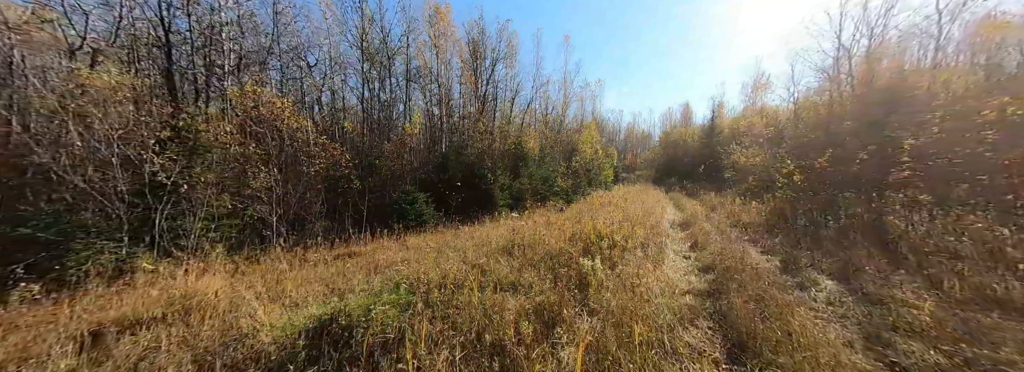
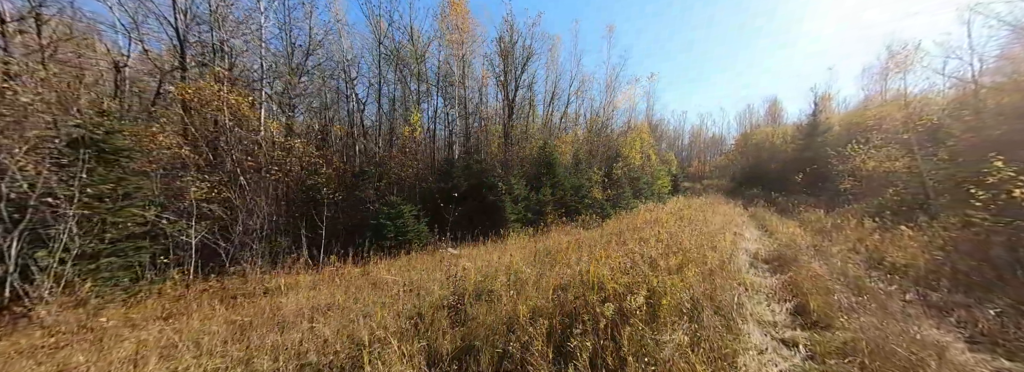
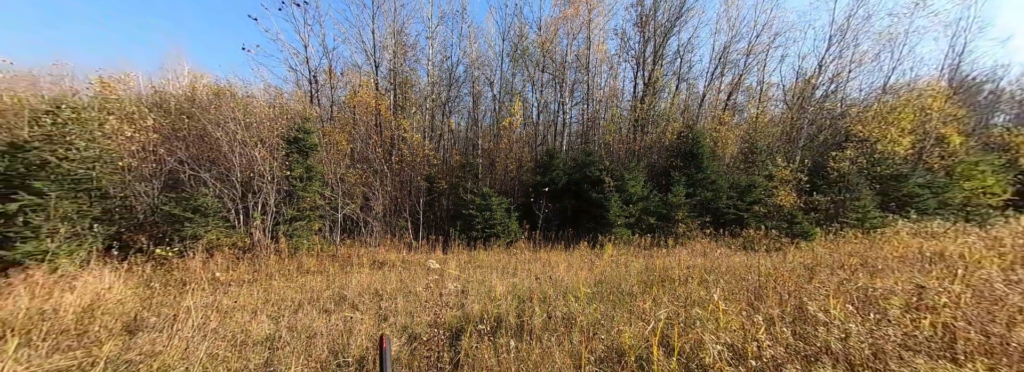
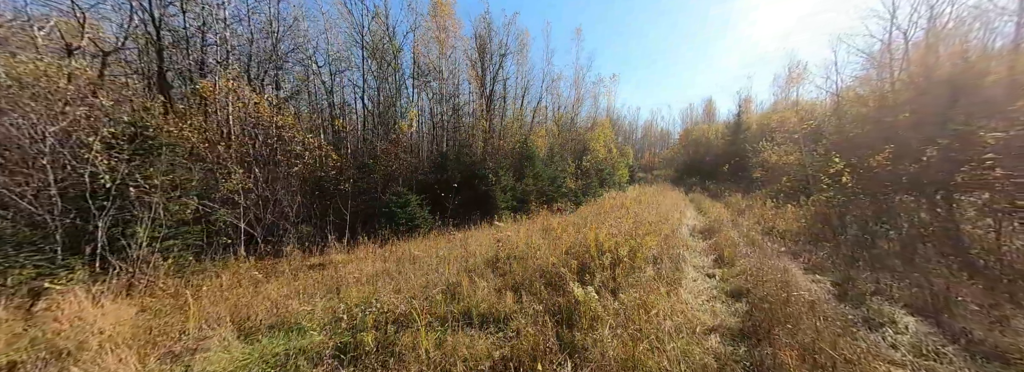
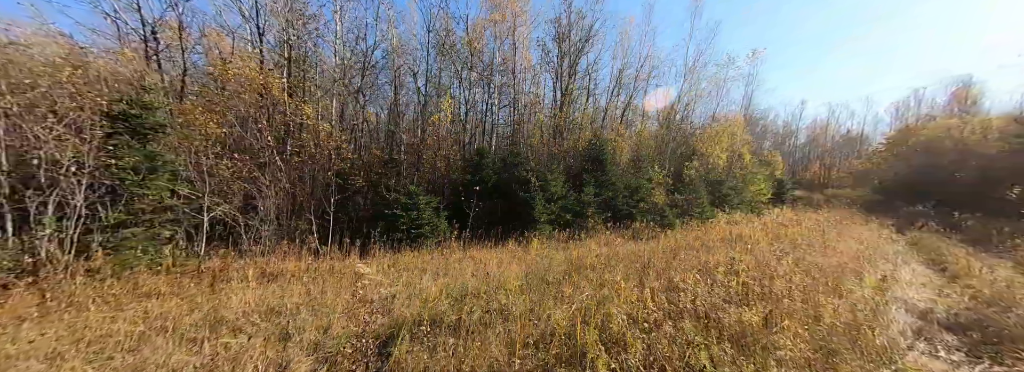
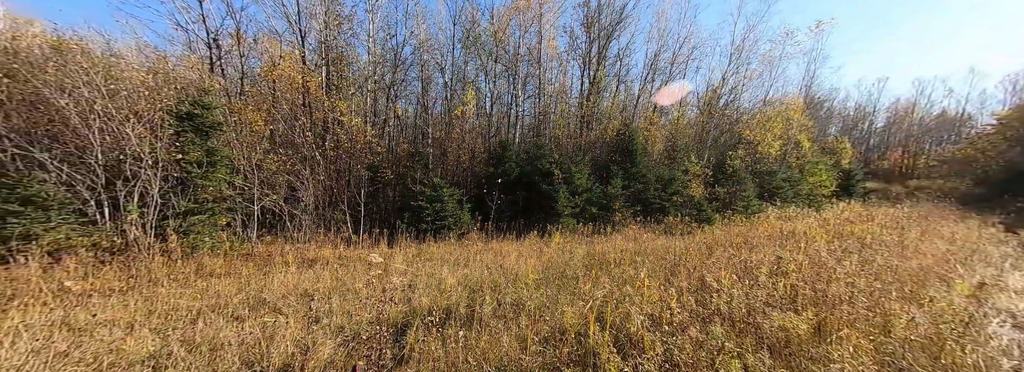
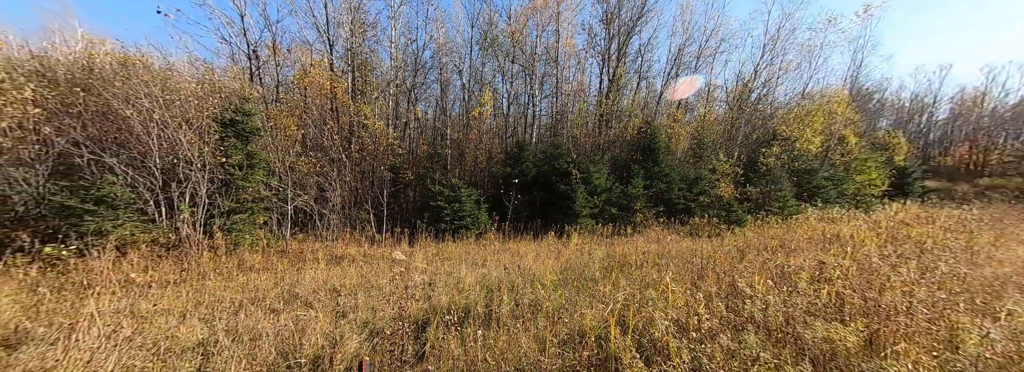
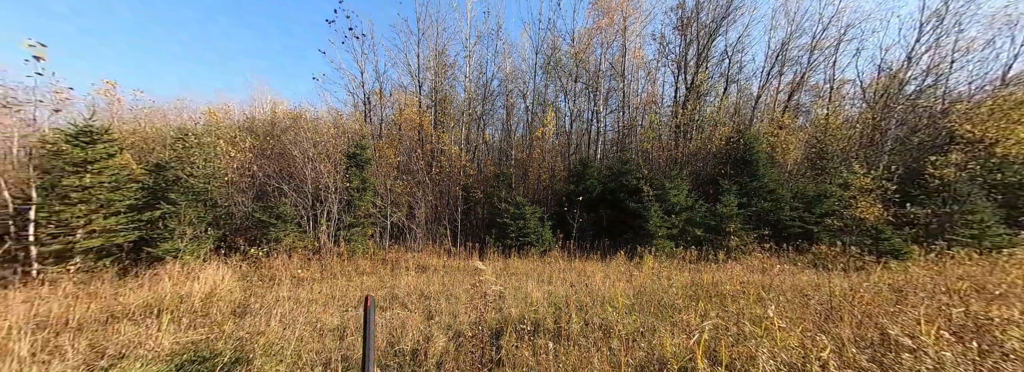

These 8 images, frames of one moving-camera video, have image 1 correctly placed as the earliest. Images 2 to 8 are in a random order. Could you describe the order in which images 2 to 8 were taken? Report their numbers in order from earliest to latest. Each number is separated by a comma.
4, 2, 5, 6, 7, 3, 8
